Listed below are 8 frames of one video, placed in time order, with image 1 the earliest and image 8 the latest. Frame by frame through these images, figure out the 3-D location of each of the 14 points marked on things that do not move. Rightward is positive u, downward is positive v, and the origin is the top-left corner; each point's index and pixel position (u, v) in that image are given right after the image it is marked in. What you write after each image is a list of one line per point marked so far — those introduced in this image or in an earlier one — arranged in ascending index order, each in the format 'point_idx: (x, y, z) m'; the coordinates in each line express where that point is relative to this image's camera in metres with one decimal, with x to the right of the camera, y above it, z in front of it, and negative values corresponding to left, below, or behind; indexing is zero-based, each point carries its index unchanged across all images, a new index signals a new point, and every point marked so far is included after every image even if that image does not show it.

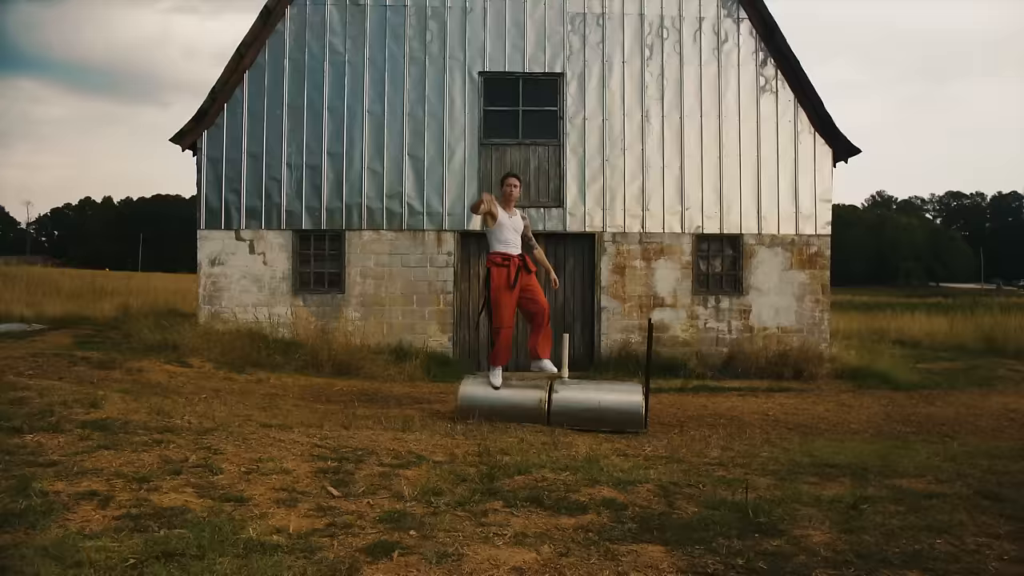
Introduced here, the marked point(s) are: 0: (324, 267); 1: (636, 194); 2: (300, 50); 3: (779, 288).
0: (-2.5, +0.3, +10.1) m
1: (+1.6, +1.2, +10.2) m
2: (-2.8, +3.1, +10.2) m
3: (+3.5, 0.0, +10.3) m
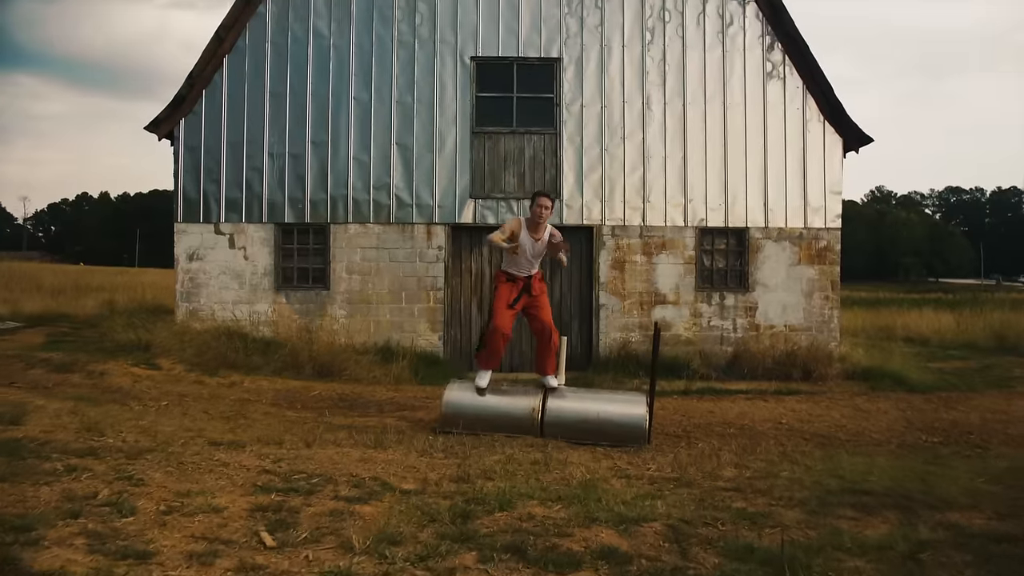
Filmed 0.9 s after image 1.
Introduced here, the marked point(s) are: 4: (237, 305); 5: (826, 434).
0: (-2.5, +0.3, +9.6) m
1: (+1.5, +1.3, +9.7) m
2: (-2.9, +3.2, +9.7) m
3: (+3.5, 0.0, +9.8) m
4: (-3.4, -0.2, +9.5) m
5: (+2.1, -1.0, +5.2) m
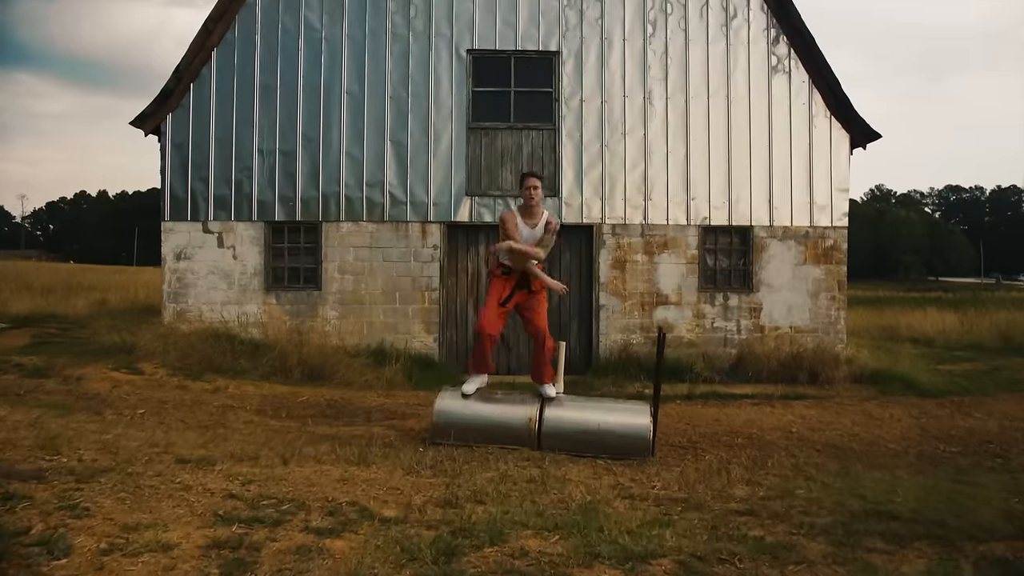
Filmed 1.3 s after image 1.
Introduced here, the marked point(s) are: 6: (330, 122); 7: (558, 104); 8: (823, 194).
0: (-2.6, +0.3, +9.3) m
1: (+1.5, +1.3, +9.4) m
2: (-2.9, +3.2, +9.4) m
3: (+3.4, 0.0, +9.6) m
4: (-3.4, -0.2, +9.2) m
5: (+2.1, -1.0, +4.9) m
6: (-2.2, +2.0, +9.3) m
7: (+0.6, +2.2, +9.4) m
8: (+3.9, +1.2, +9.6) m
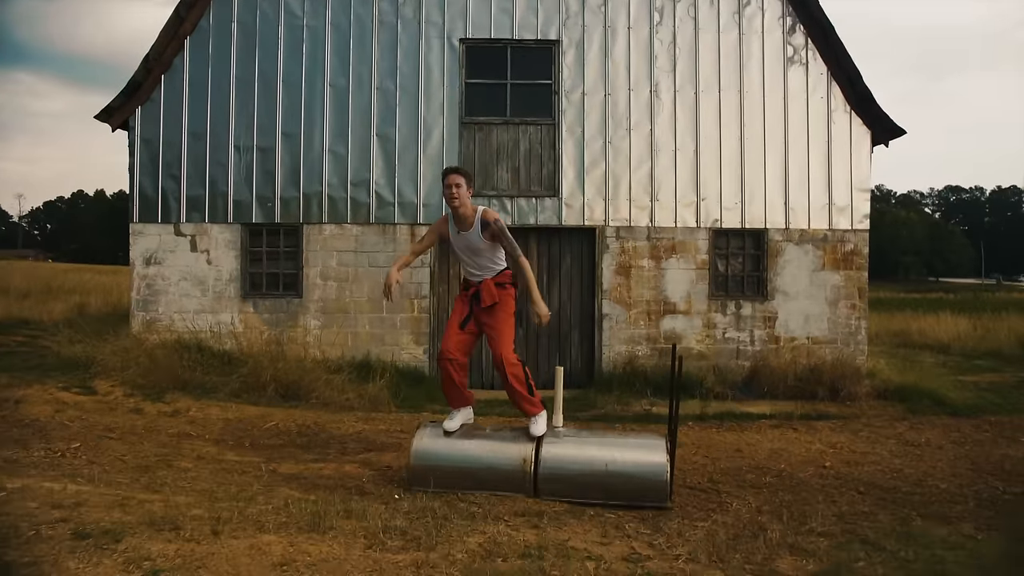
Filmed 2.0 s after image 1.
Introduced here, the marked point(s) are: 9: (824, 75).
0: (-2.6, +0.2, +8.6) m
1: (+1.5, +1.2, +8.7) m
2: (-2.9, +3.1, +8.7) m
3: (+3.4, 0.0, +8.9) m
4: (-3.4, -0.3, +8.5) m
5: (+2.0, -1.1, +4.3) m
6: (-2.2, +1.9, +8.7) m
7: (+0.5, +2.1, +8.7) m
8: (+3.8, +1.1, +9.0) m
9: (+3.6, +2.5, +9.0) m
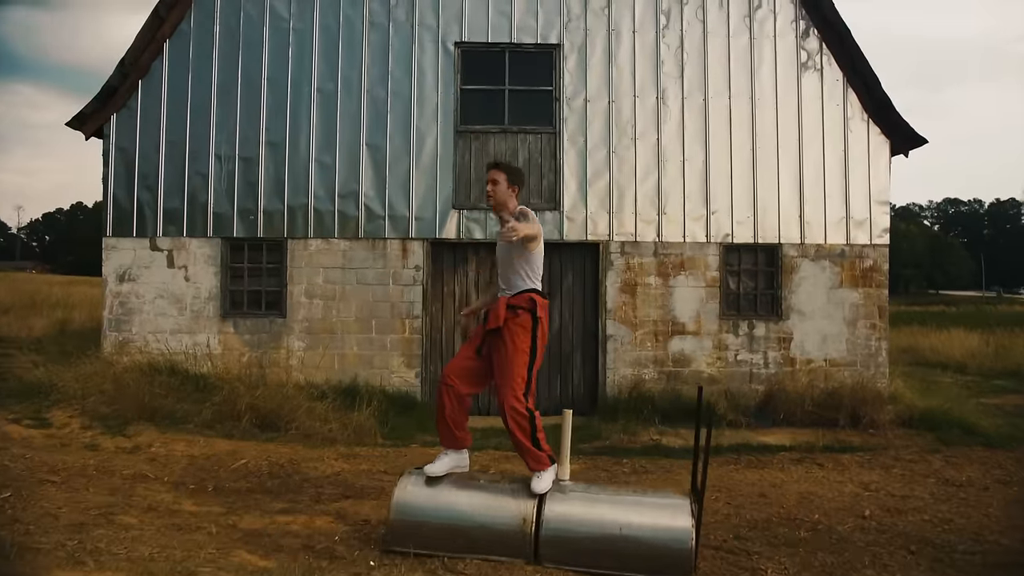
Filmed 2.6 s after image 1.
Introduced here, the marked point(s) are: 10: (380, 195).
0: (-2.6, 0.0, +8.1) m
1: (+1.5, +1.0, +8.2) m
2: (-2.9, +2.9, +8.2) m
3: (+3.4, -0.2, +8.3) m
4: (-3.5, -0.5, +8.0) m
5: (+2.0, -1.2, +3.7) m
6: (-2.2, +1.7, +8.1) m
7: (+0.5, +1.9, +8.2) m
8: (+3.8, +0.9, +8.4) m
9: (+3.6, +2.3, +8.5) m
10: (-1.4, +1.0, +8.1) m
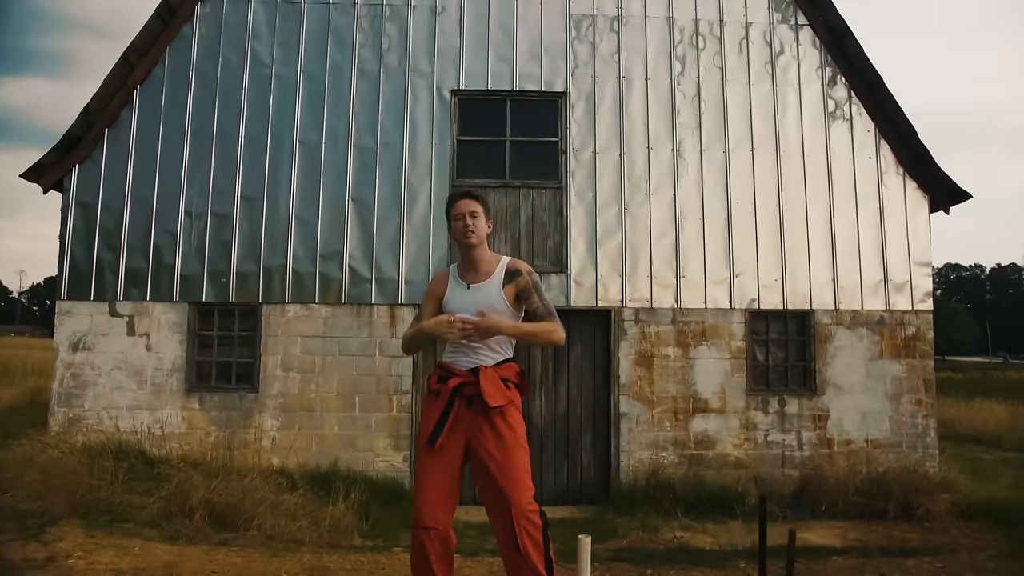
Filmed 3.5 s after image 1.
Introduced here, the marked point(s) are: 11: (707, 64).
0: (-2.6, -0.6, +7.2) m
1: (+1.5, +0.3, +7.4) m
2: (-2.9, +2.2, +7.6) m
3: (+3.4, -0.9, +7.4) m
4: (-3.5, -1.1, +7.1) m
5: (+2.0, -1.5, +2.7) m
6: (-2.2, +1.1, +7.4) m
7: (+0.5, +1.3, +7.5) m
8: (+3.8, +0.2, +7.6) m
9: (+3.6, +1.6, +7.7) m
10: (-1.4, +0.3, +7.3) m
11: (+1.9, +2.2, +7.7) m
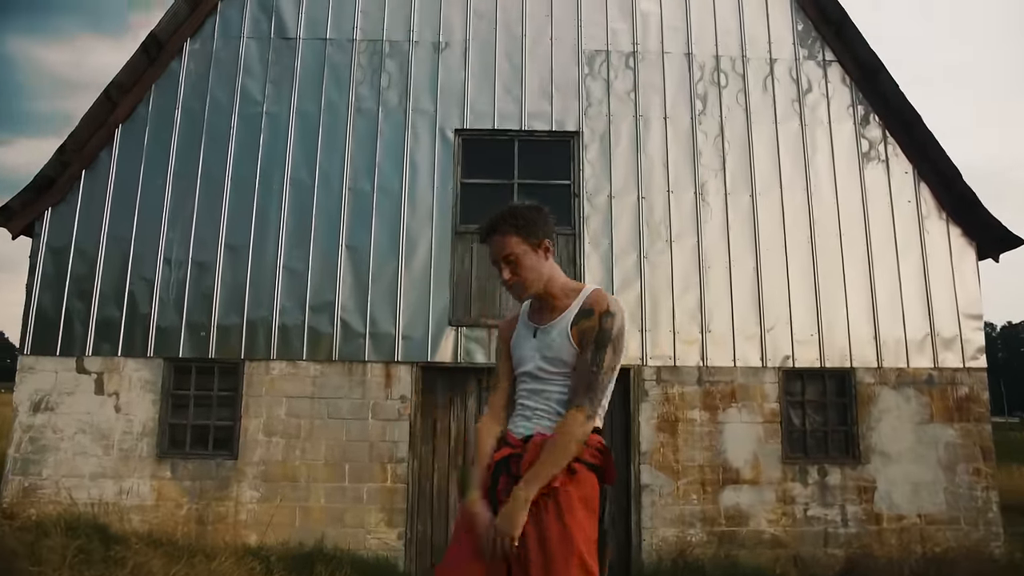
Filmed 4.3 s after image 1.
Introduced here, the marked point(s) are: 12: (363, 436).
0: (-2.5, -1.1, +6.5) m
1: (+1.5, -0.2, +6.7) m
2: (-2.8, +1.7, +7.1) m
3: (+3.5, -1.4, +6.6) m
4: (-3.4, -1.6, +6.3) m
5: (+2.1, -1.6, +1.9) m
6: (-2.2, +0.6, +6.8) m
7: (+0.6, +0.8, +6.9) m
8: (+3.9, -0.3, +6.9) m
9: (+3.7, +1.0, +7.1) m
10: (-1.3, -0.2, +6.6) m
11: (+2.0, +1.7, +7.2) m
12: (-1.2, -1.2, +6.4) m
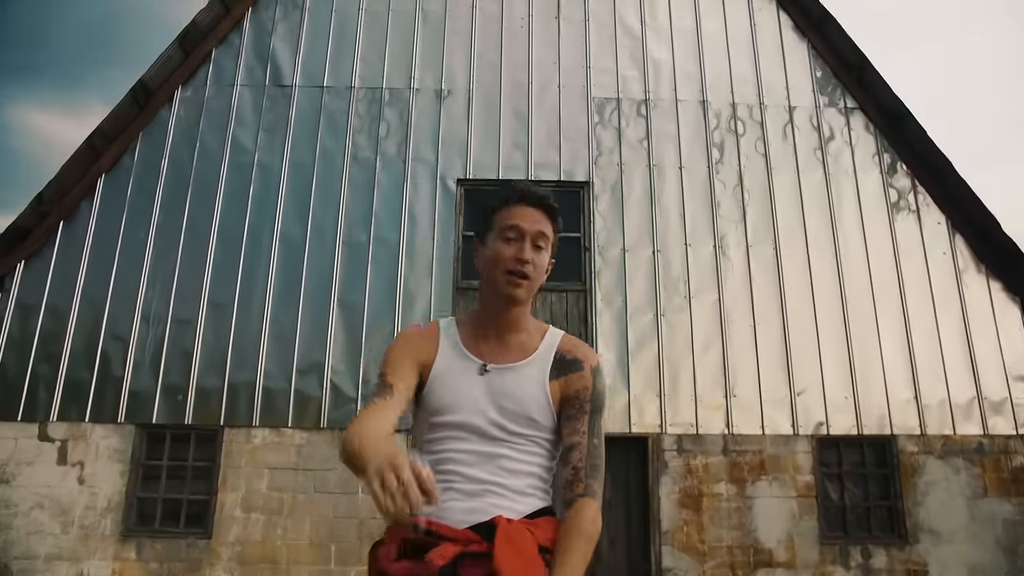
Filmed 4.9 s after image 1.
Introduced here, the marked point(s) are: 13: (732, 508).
0: (-2.5, -1.5, +5.9) m
1: (+1.6, -0.6, +6.2) m
2: (-2.8, +1.2, +6.7) m
3: (+3.5, -1.9, +5.9) m
4: (-3.3, -2.0, +5.7) m
5: (+2.1, -1.6, +1.2) m
6: (-2.1, +0.1, +6.3) m
7: (+0.6, +0.3, +6.4) m
8: (+3.9, -0.8, +6.3) m
9: (+3.7, +0.5, +6.7) m
10: (-1.2, -0.6, +6.1) m
11: (+2.1, +1.2, +6.8) m
12: (-1.2, -1.6, +5.7) m
13: (+1.7, -1.6, +5.9) m
